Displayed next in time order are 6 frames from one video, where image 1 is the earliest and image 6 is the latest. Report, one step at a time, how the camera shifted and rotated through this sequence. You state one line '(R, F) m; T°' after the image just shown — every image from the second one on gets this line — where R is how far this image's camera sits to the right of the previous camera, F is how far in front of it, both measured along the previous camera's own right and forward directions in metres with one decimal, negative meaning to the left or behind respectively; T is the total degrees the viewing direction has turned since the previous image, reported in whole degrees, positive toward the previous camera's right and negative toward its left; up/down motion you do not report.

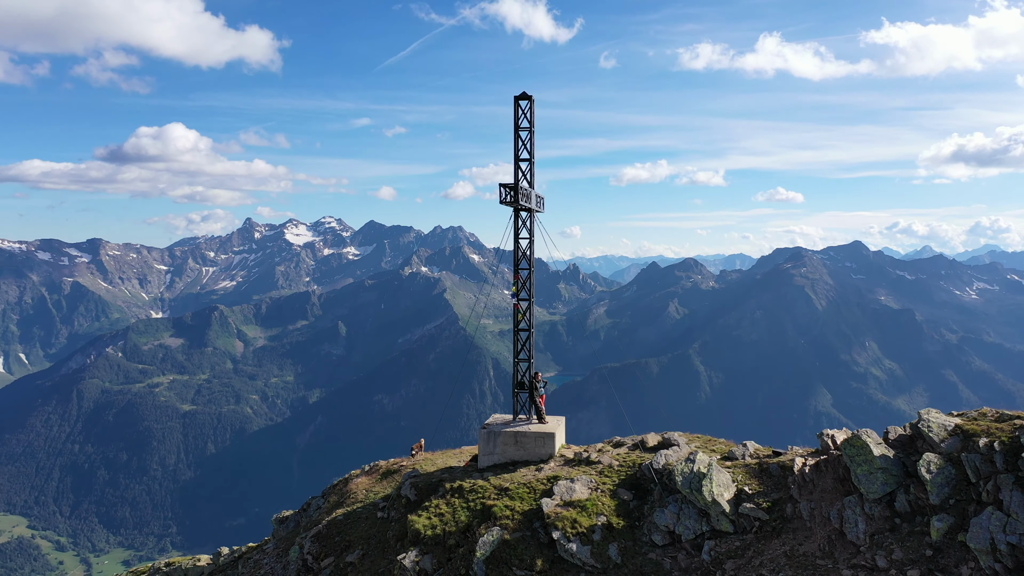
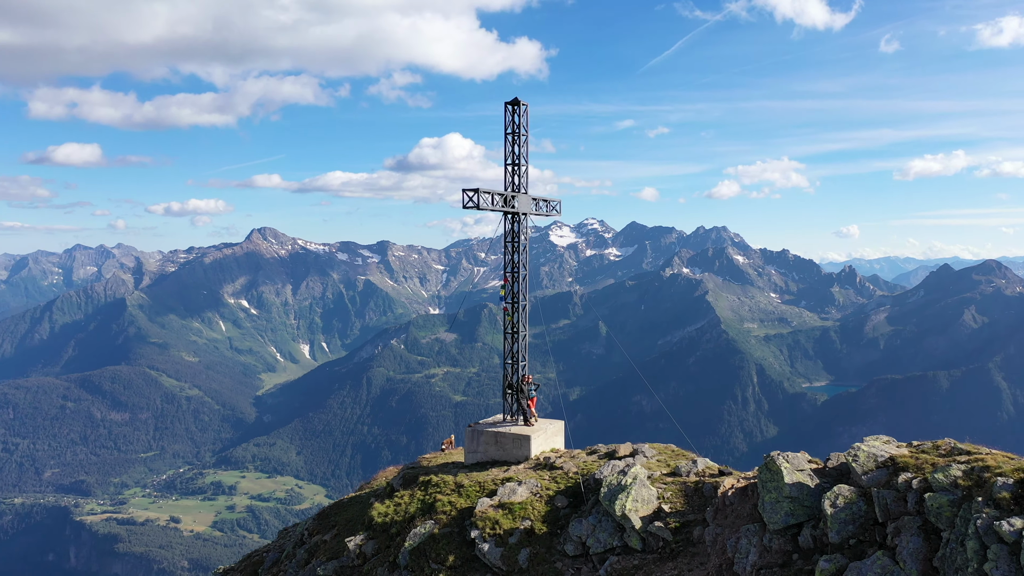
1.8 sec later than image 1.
(+10.4, +1.1) m; -18°
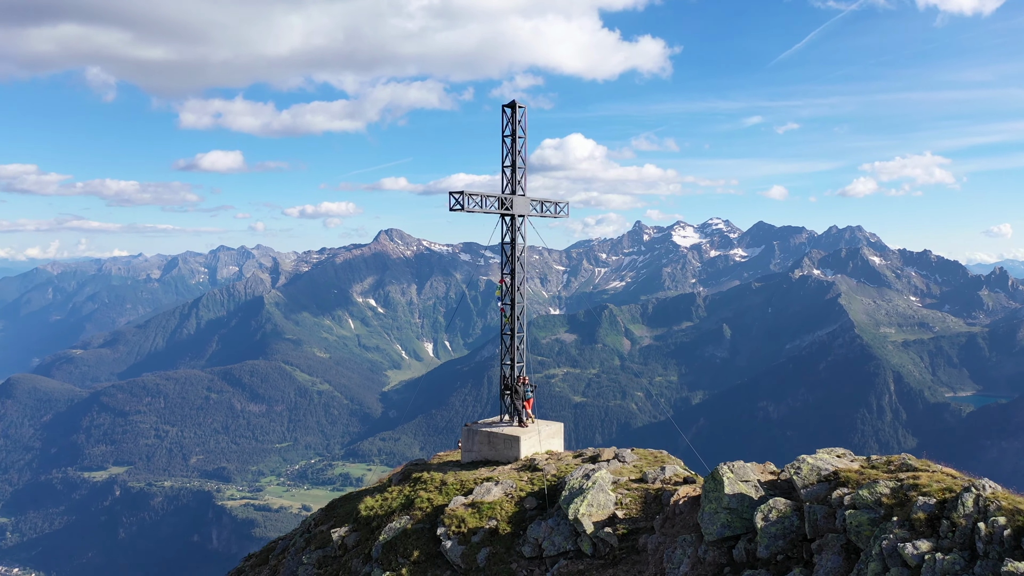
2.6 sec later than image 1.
(+4.9, +0.2) m; -8°
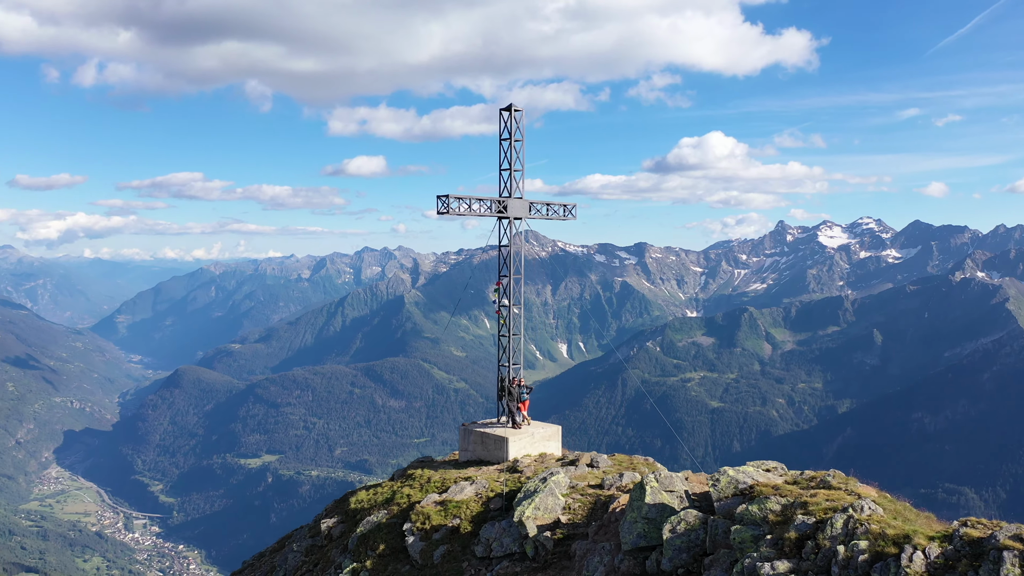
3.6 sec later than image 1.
(+5.5, +0.2) m; -9°
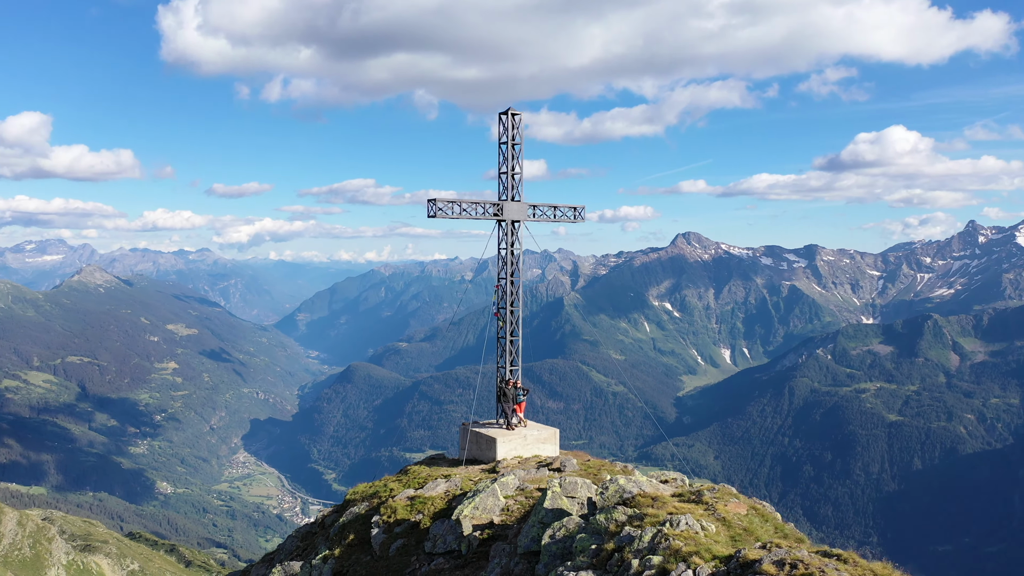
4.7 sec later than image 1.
(+6.4, +0.4) m; -11°
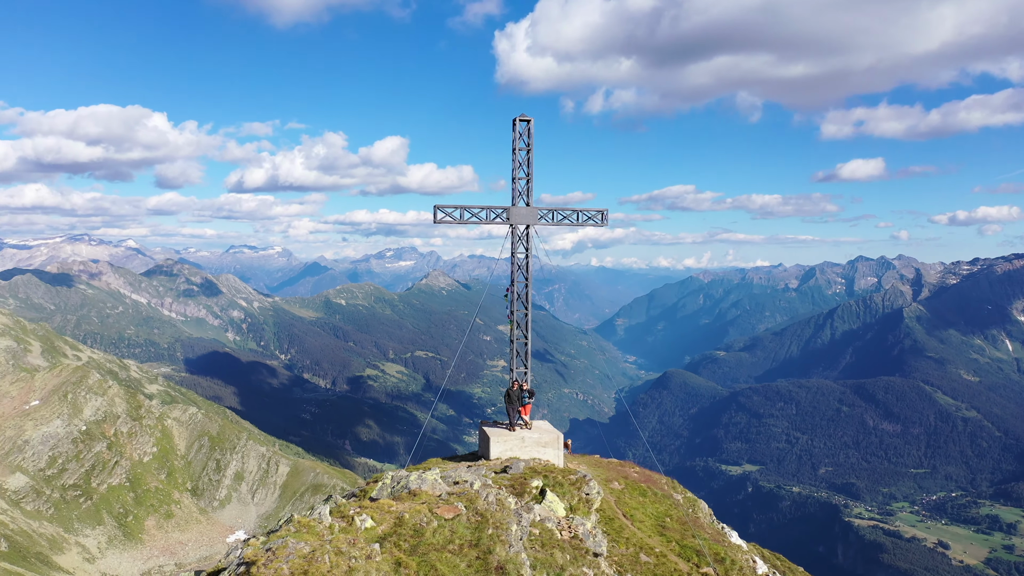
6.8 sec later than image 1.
(+12.1, +1.8) m; -22°
